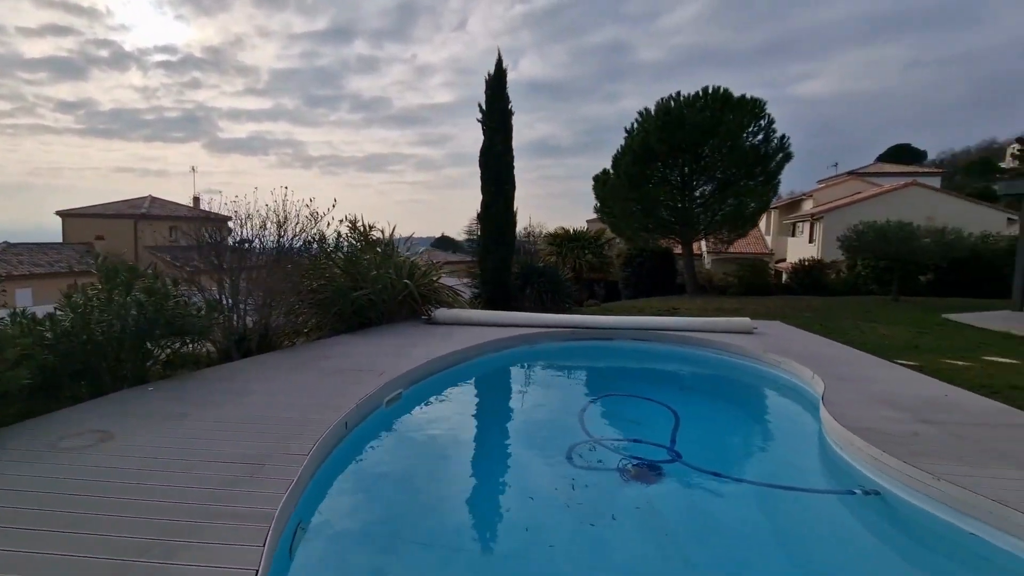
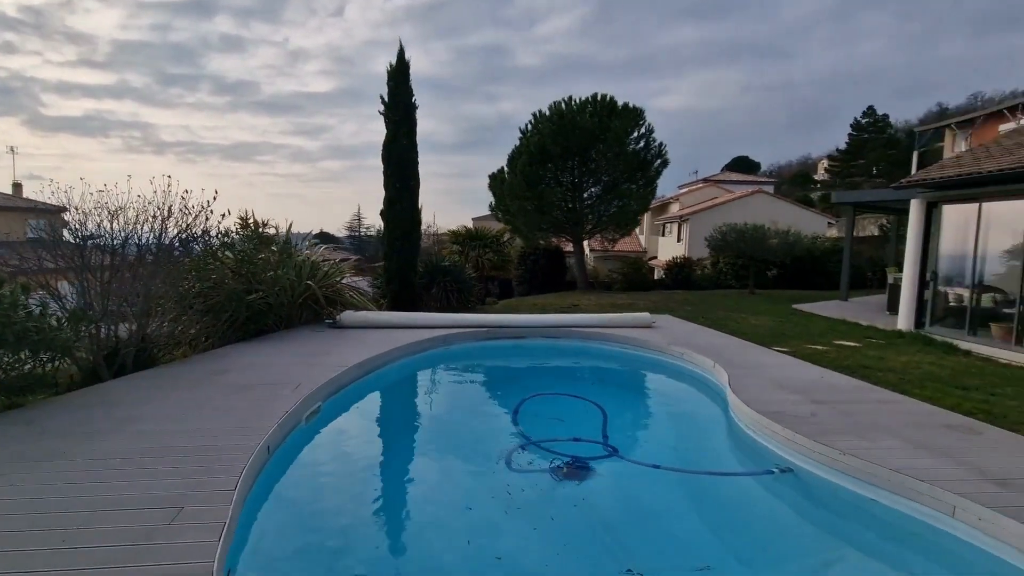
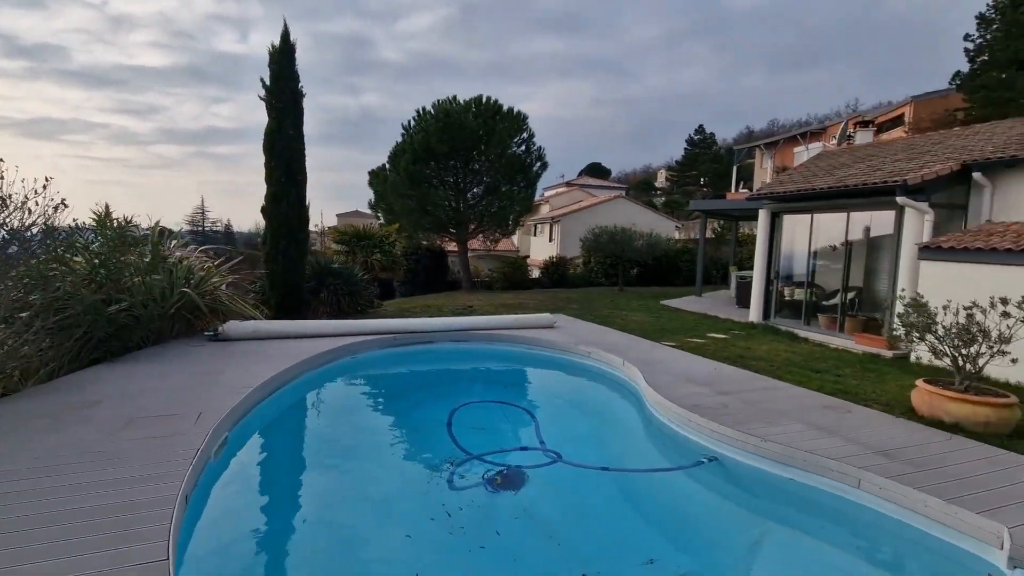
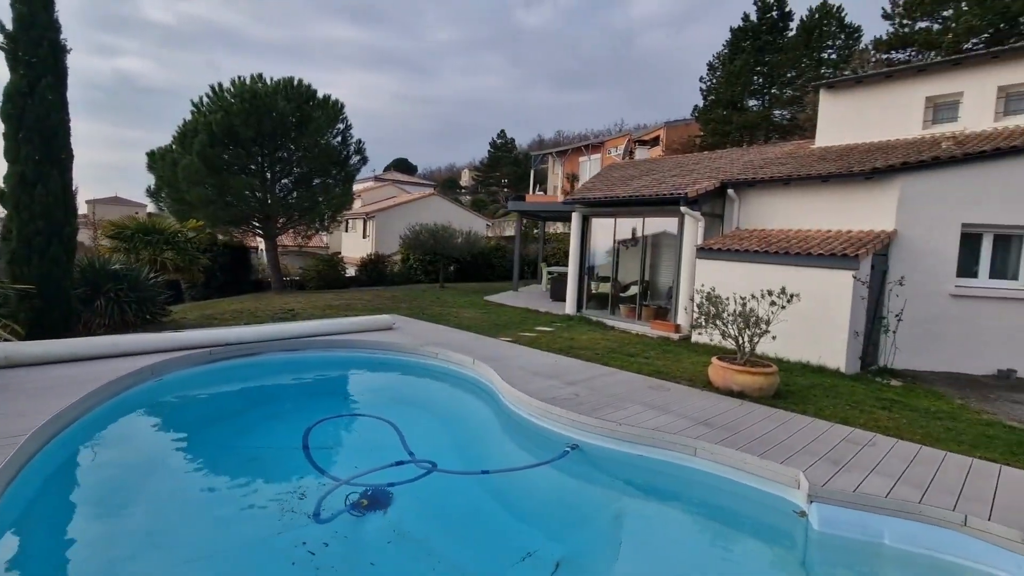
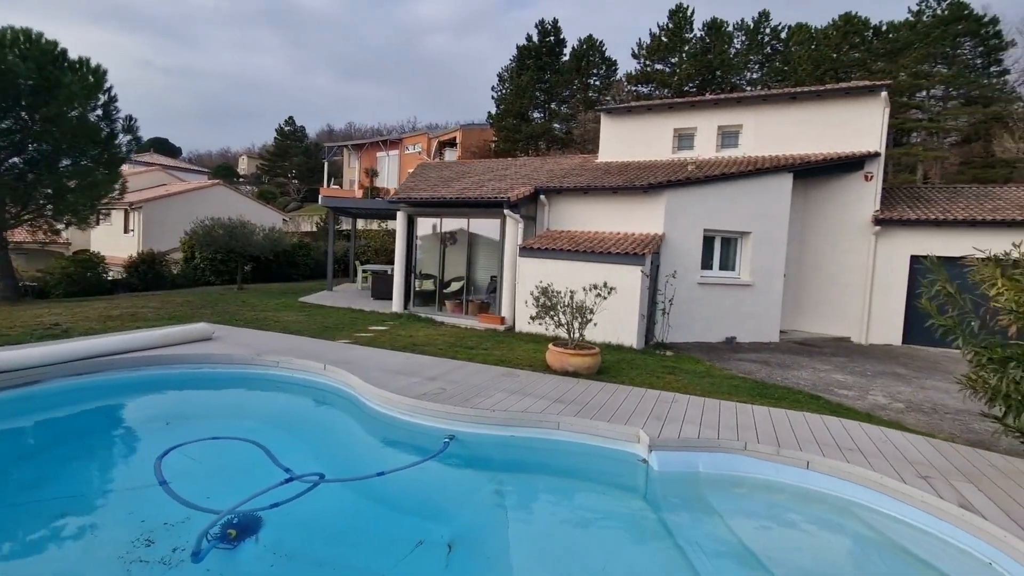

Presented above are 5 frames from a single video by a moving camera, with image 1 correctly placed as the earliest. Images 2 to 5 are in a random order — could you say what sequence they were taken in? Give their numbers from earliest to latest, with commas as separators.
2, 3, 4, 5
